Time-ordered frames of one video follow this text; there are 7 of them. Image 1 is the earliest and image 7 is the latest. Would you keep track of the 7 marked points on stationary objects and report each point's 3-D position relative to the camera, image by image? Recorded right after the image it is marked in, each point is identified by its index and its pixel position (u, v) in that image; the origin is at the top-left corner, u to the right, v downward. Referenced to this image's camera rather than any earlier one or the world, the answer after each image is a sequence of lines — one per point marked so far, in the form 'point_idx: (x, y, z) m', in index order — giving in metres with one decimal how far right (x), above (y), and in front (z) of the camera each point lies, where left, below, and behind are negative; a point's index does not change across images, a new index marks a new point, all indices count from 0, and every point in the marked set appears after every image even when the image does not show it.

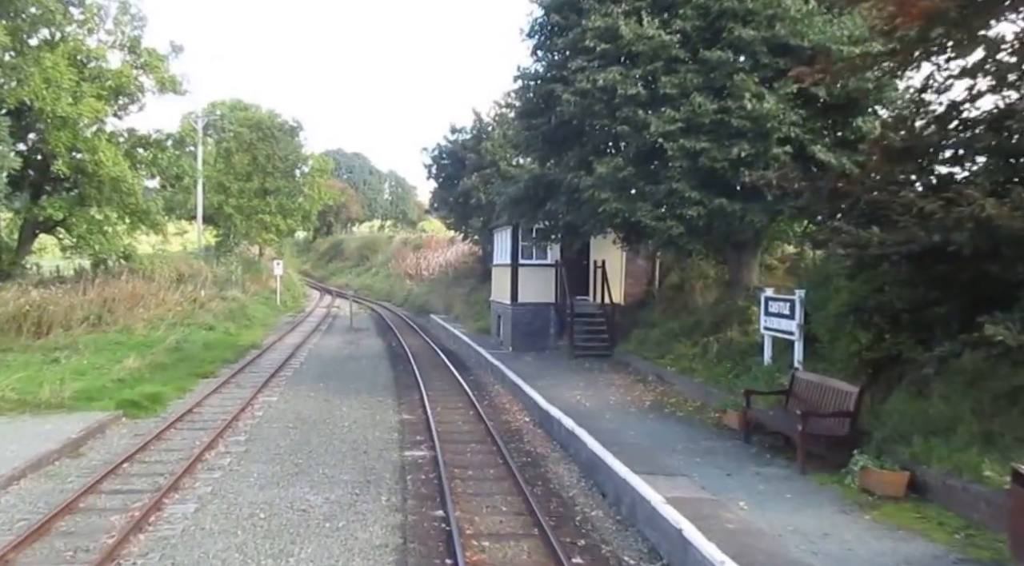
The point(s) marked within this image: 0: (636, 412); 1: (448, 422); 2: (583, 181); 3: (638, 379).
0: (+1.9, -2.0, +14.1) m
1: (-1.1, -2.3, +15.1) m
2: (+1.3, +1.9, +16.7) m
3: (+2.6, -2.0, +18.1) m
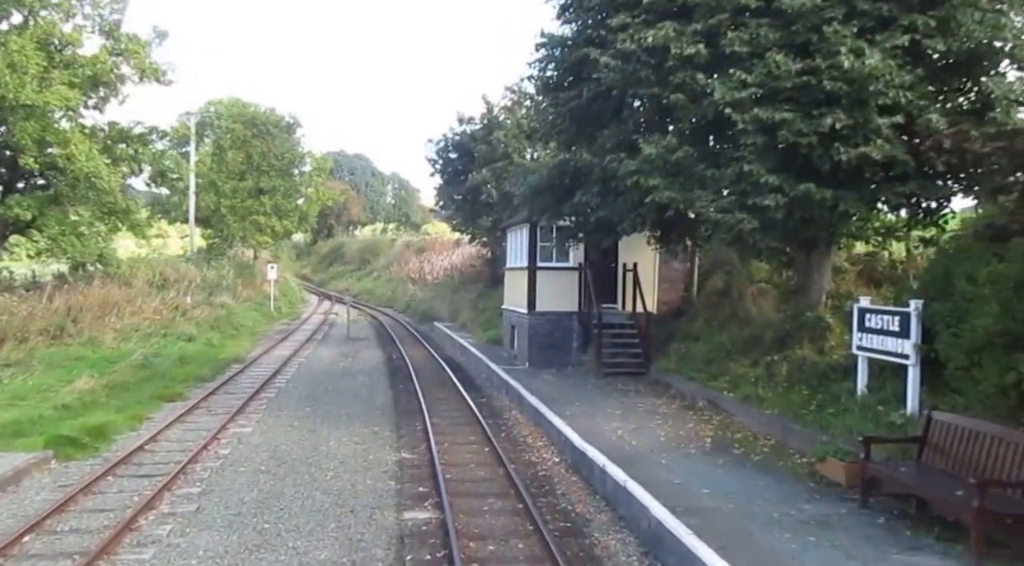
0: (+2.3, -2.1, +11.0) m
1: (-0.8, -2.4, +12.1) m
2: (+1.7, +1.8, +13.7) m
3: (+2.9, -2.1, +15.0) m
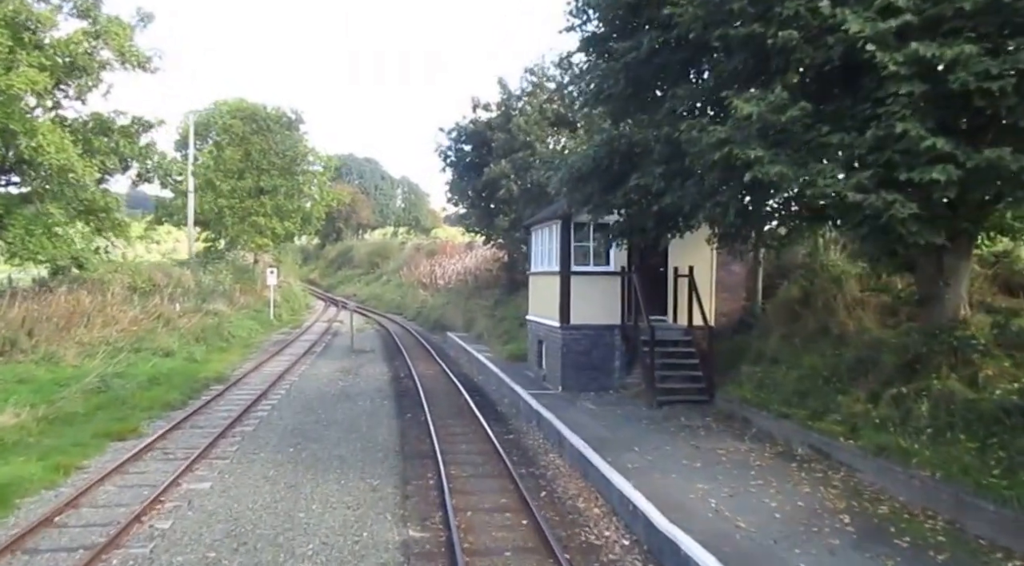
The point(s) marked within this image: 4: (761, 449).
0: (+2.8, -2.2, +7.5) m
1: (-0.3, -2.5, +8.5) m
2: (+2.2, +1.7, +10.1) m
3: (+3.5, -2.2, +11.4) m
4: (+3.3, -2.2, +11.9) m
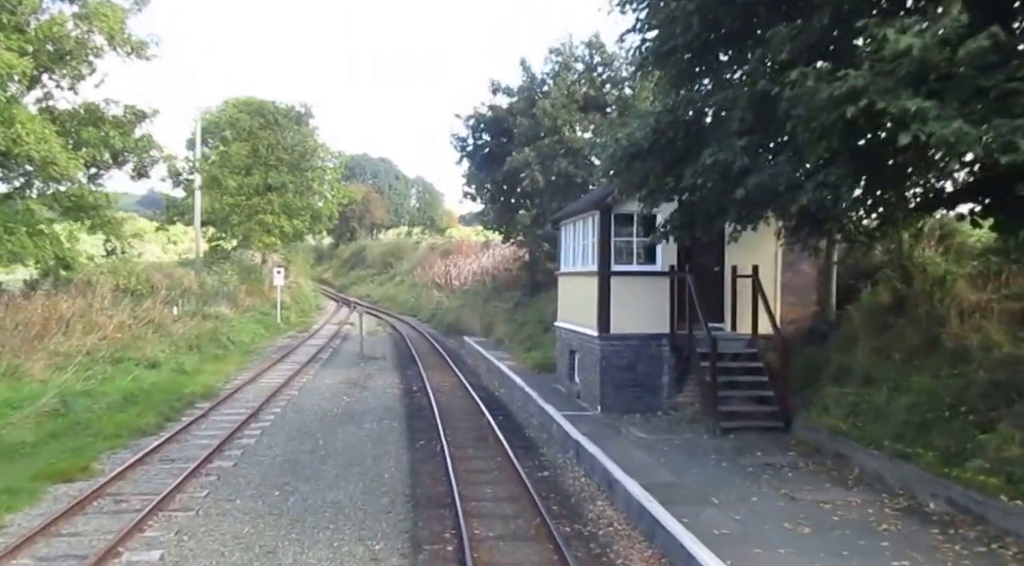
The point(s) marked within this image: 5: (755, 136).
0: (+3.1, -2.2, +4.7) m
1: (+0.1, -2.6, +5.9) m
2: (+2.6, +1.7, +7.4) m
3: (+3.9, -2.2, +8.7) m
4: (+3.7, -2.2, +9.2) m
5: (+2.6, +1.6, +9.4) m
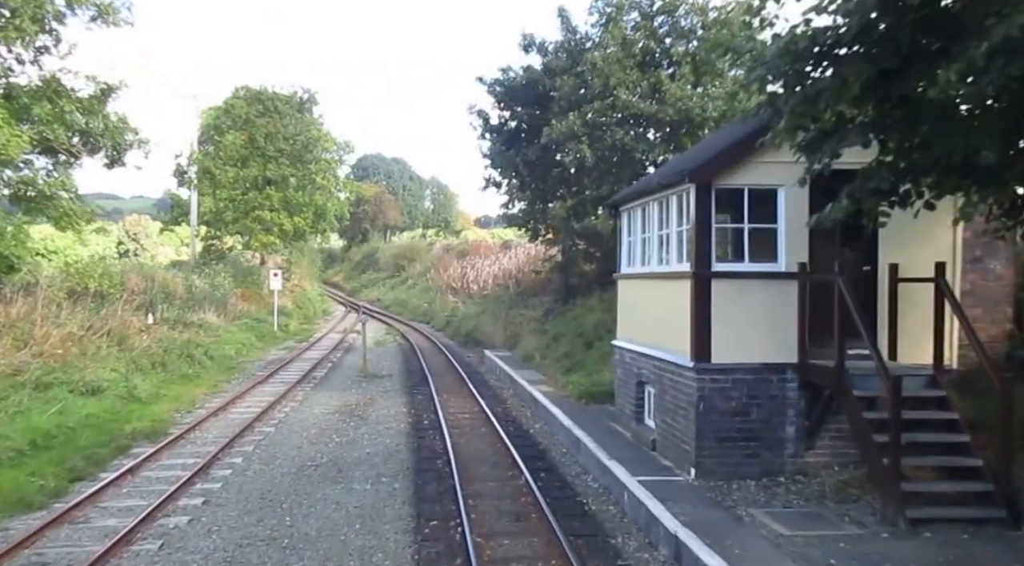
0: (+3.6, -2.2, -0.1) m
1: (+0.6, -2.6, +1.1) m
2: (+3.1, +1.6, +2.6) m
3: (+4.4, -2.3, +3.9) m
4: (+4.3, -2.3, +4.3) m
5: (+3.1, +1.5, +4.6) m
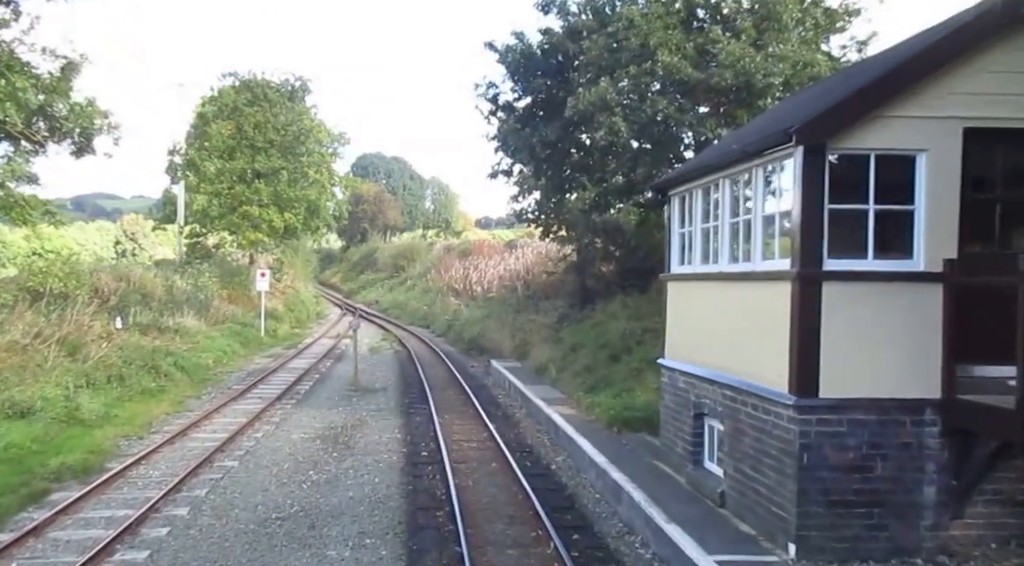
0: (+3.8, -2.3, -3.0) m
1: (+0.8, -2.6, -1.8) m
2: (+3.4, +1.6, -0.3) m
3: (+4.7, -2.3, +1.0) m
4: (+4.5, -2.3, +1.4) m
5: (+3.4, +1.5, +1.7) m
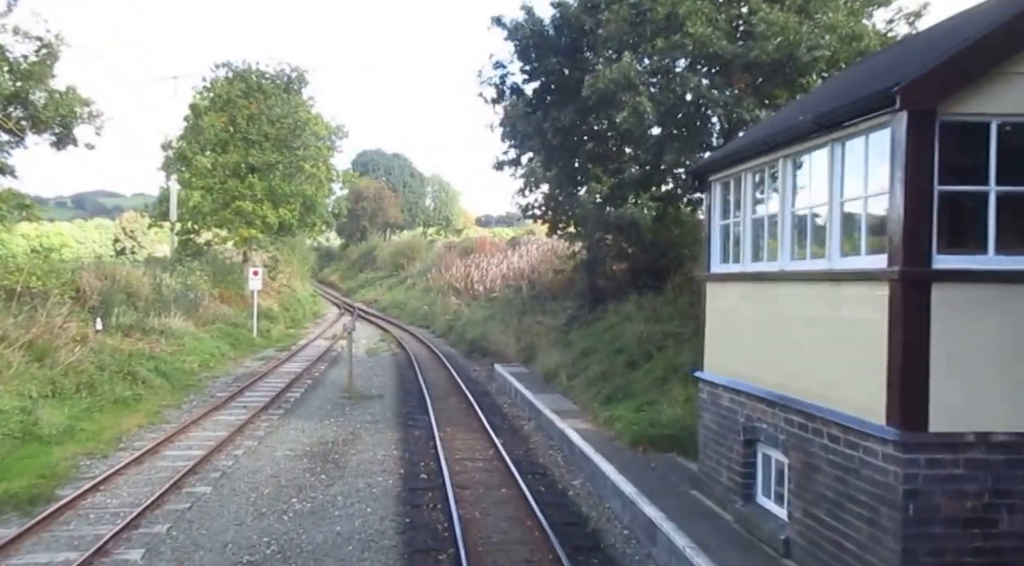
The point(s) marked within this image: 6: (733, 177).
0: (+4.0, -2.3, -4.6) m
1: (+1.0, -2.6, -3.4) m
2: (+3.5, +1.6, -1.9) m
3: (+4.8, -2.3, -0.7) m
4: (+4.7, -2.3, -0.2) m
5: (+3.5, +1.5, +0.1) m
6: (+2.3, +1.1, +9.4) m
